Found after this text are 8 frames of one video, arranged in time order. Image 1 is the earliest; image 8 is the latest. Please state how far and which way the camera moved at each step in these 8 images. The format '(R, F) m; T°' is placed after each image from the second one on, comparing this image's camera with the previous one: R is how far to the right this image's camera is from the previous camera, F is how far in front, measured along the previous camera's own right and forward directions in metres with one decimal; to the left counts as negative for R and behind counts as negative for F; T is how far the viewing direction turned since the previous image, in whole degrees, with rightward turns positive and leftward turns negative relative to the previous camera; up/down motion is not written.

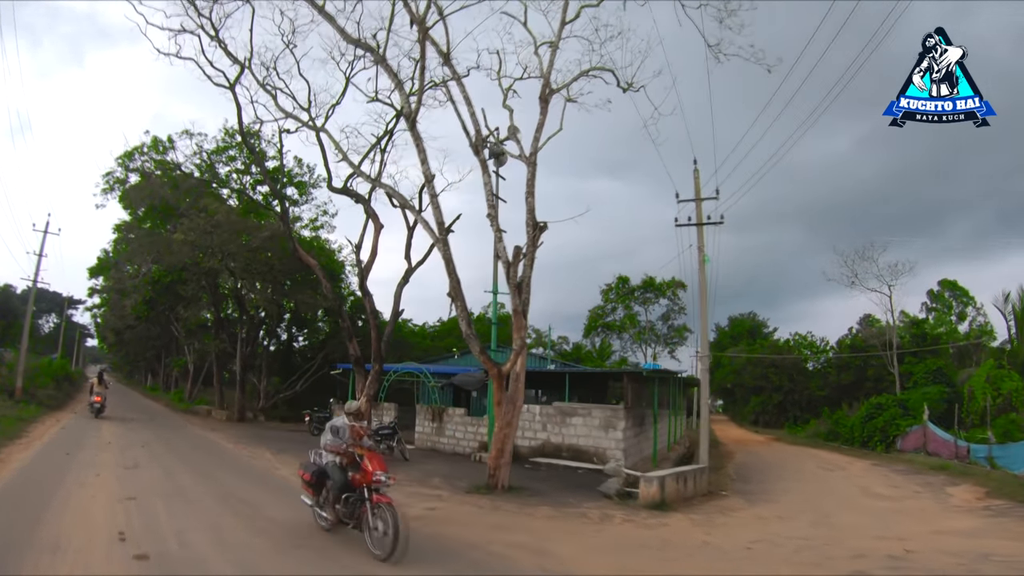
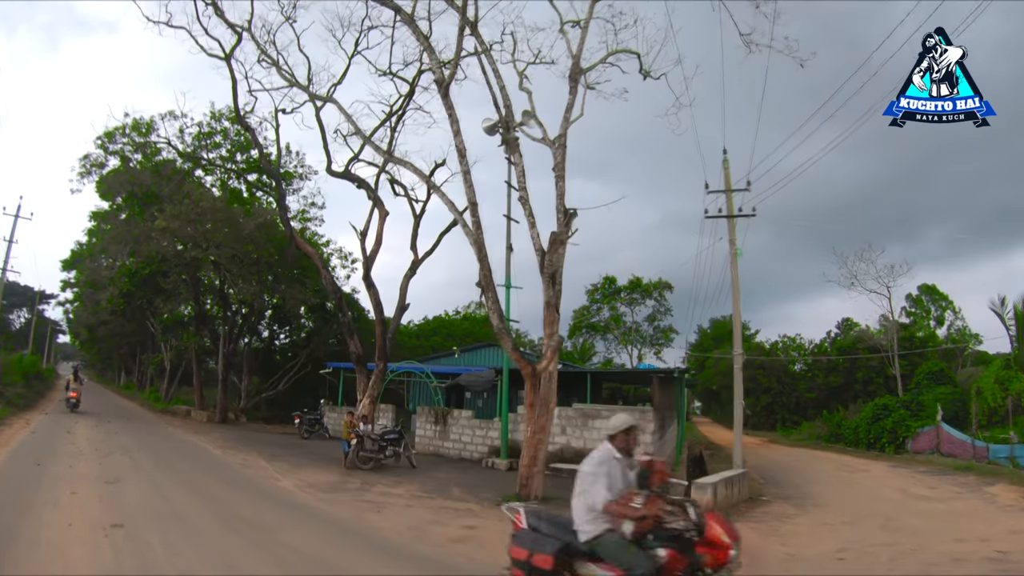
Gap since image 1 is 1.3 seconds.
(-0.8, +1.4) m; +2°
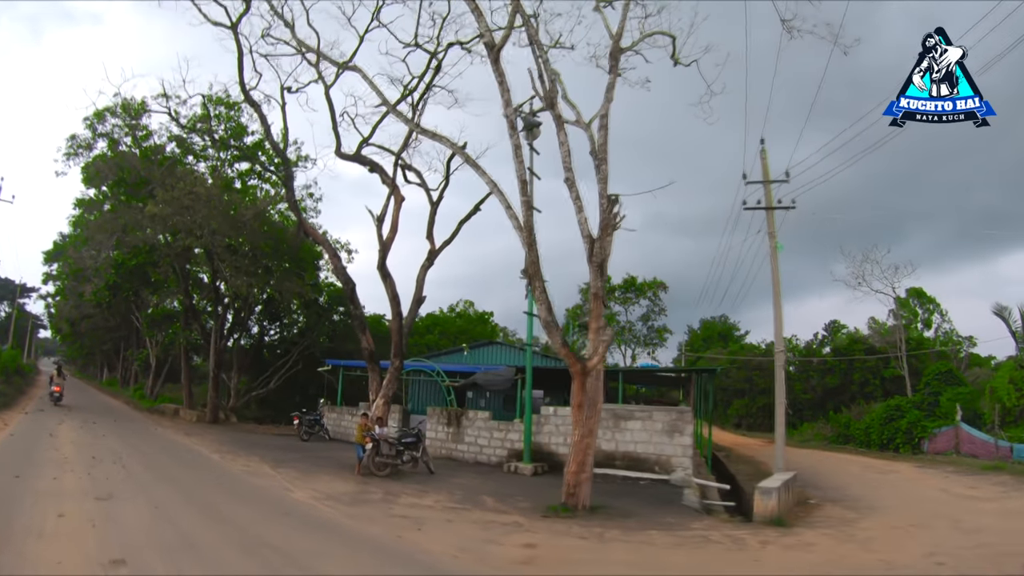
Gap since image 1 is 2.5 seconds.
(-0.8, +1.3) m; +1°
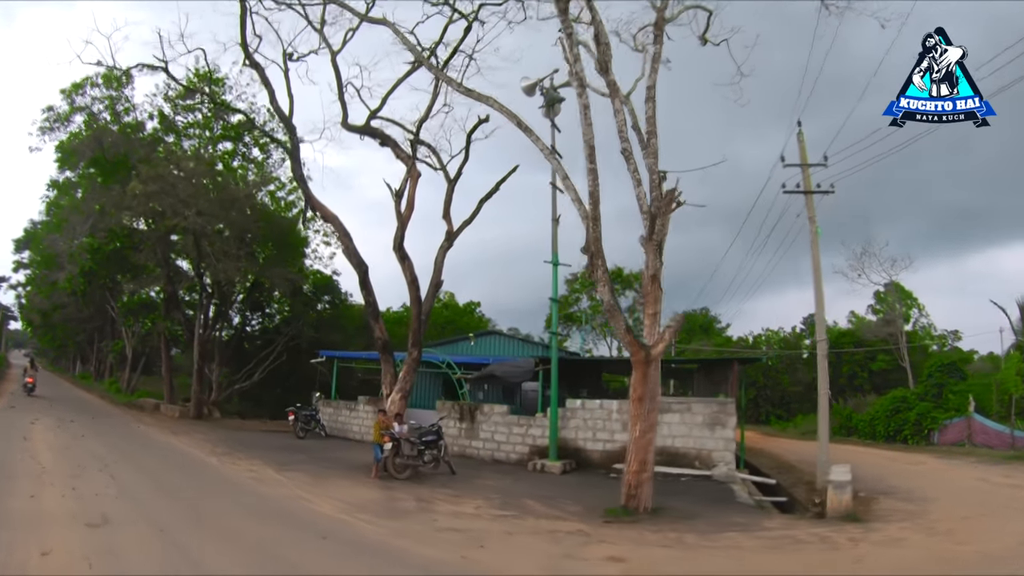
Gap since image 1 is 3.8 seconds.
(-0.9, +1.3) m; +2°
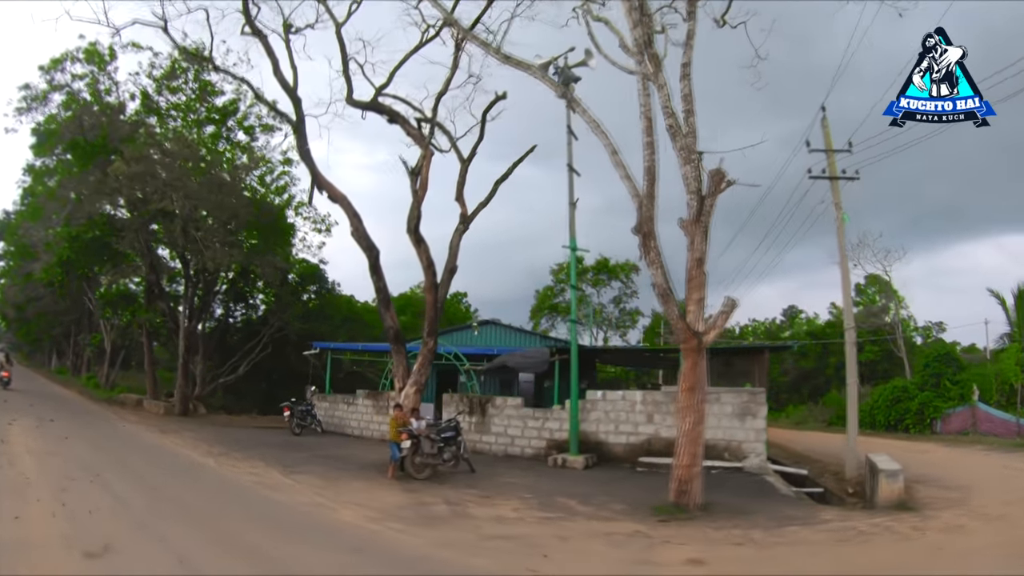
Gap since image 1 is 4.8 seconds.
(-0.7, +0.9) m; +2°
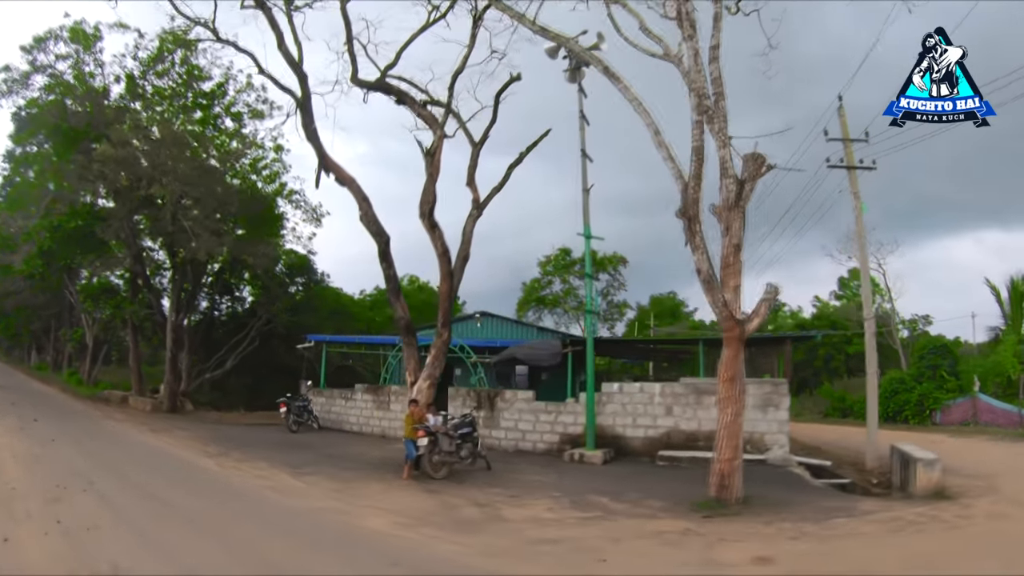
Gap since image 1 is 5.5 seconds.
(-0.5, +0.6) m; +1°
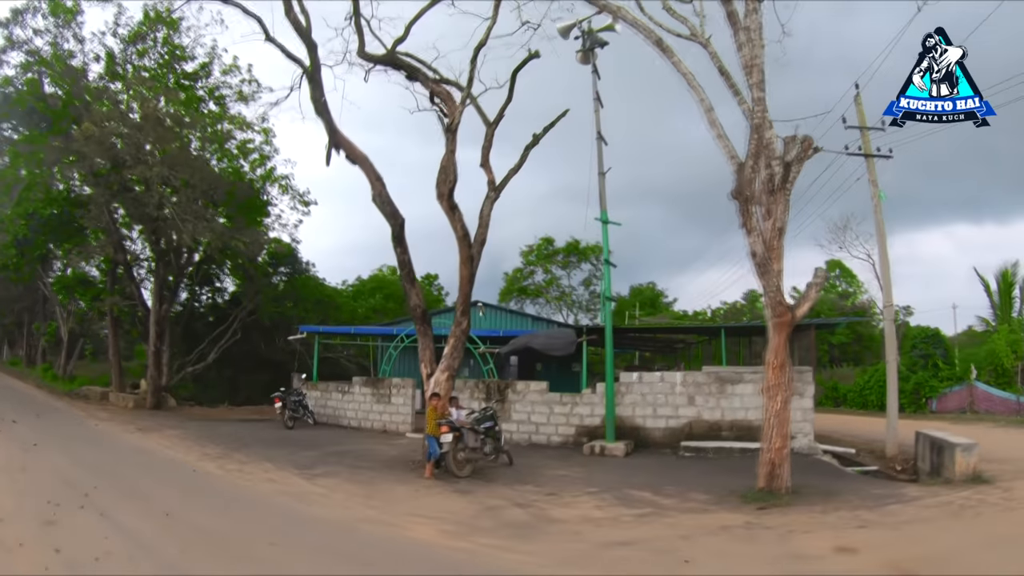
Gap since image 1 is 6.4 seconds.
(-0.7, +0.6) m; +2°
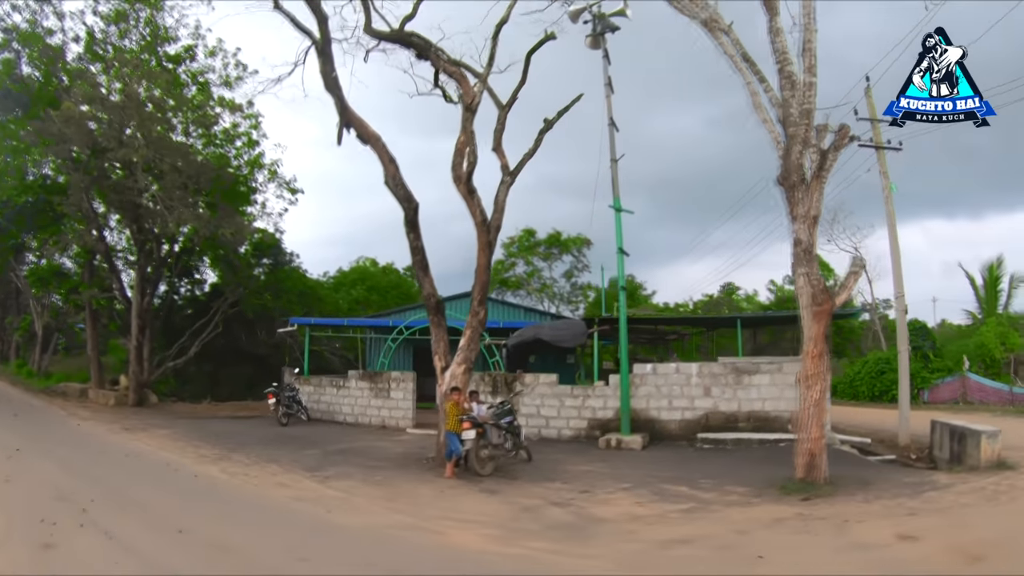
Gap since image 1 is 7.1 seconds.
(-0.6, +0.4) m; +2°
